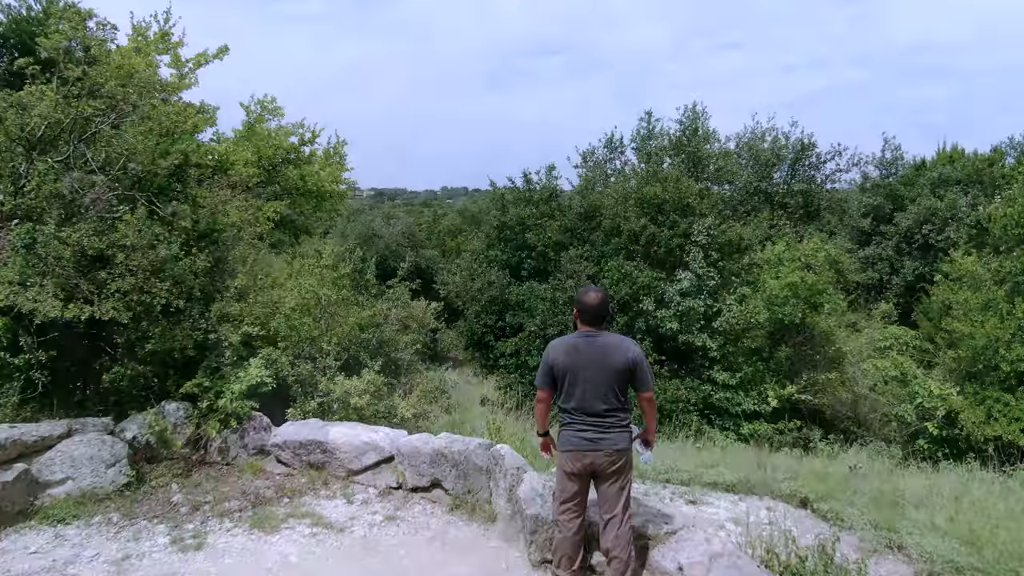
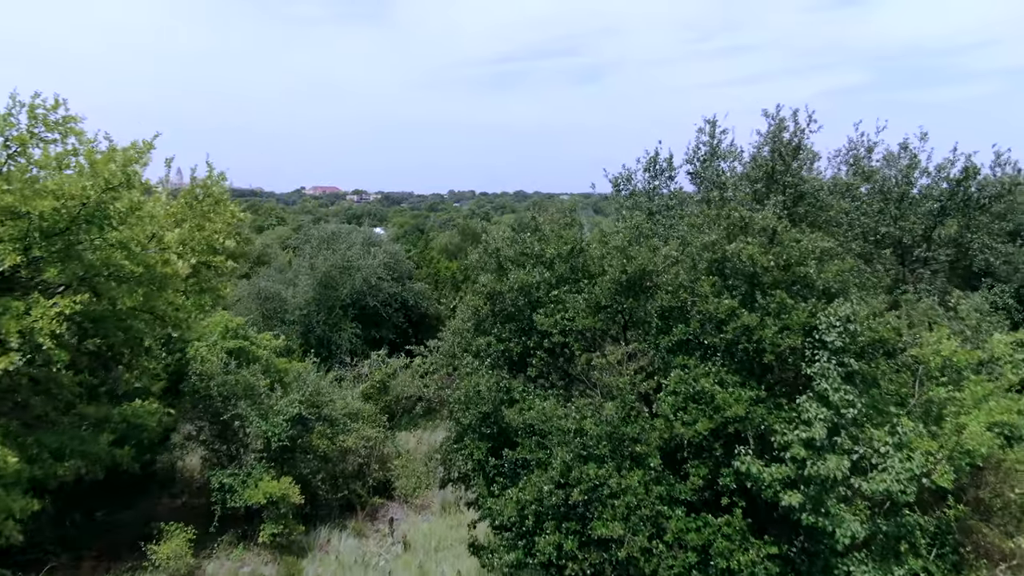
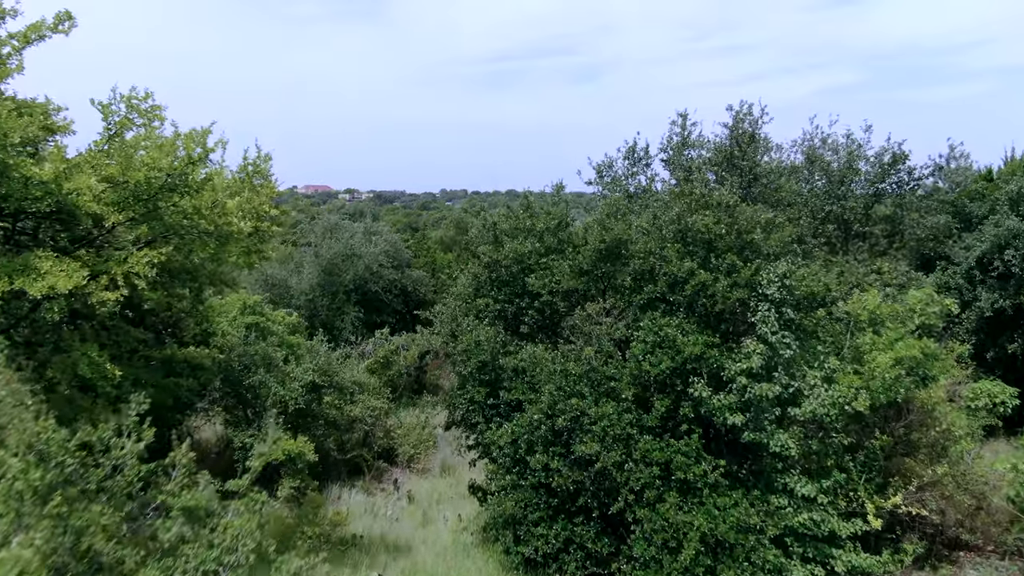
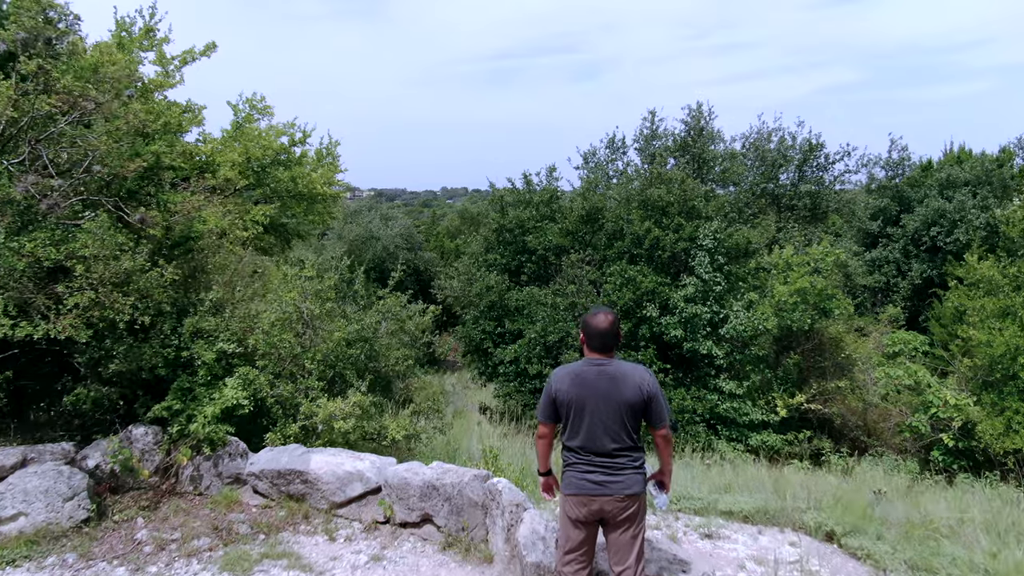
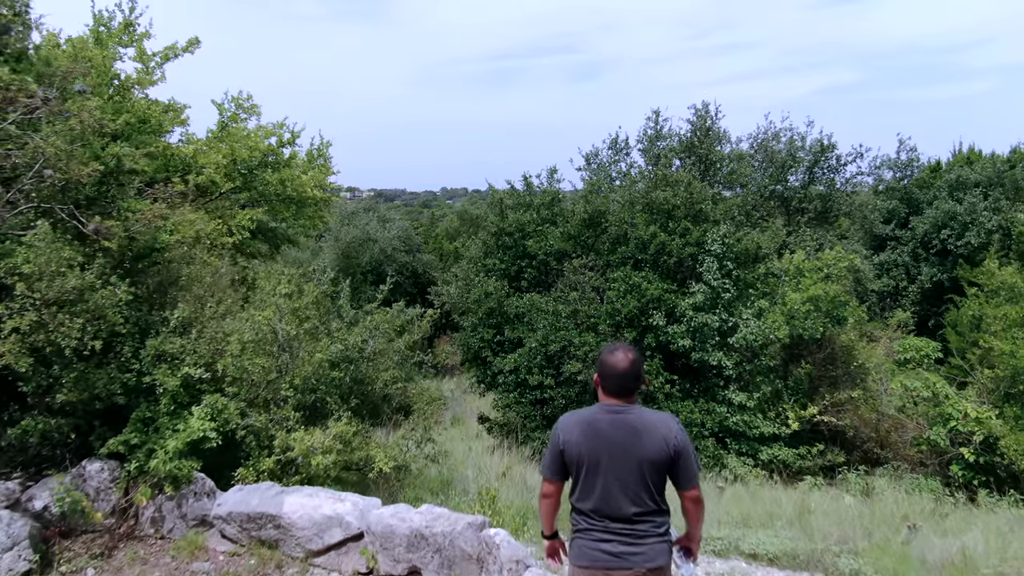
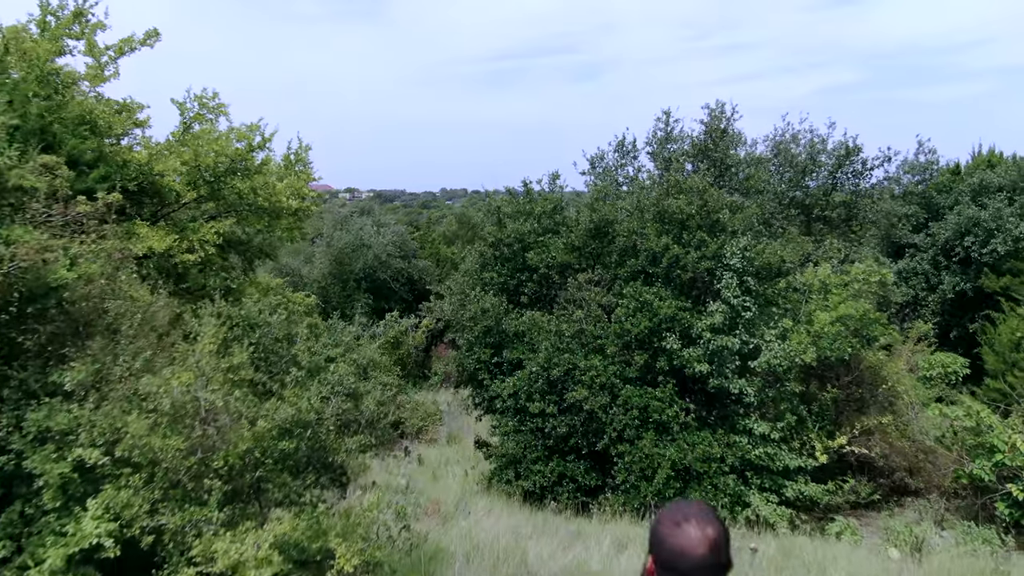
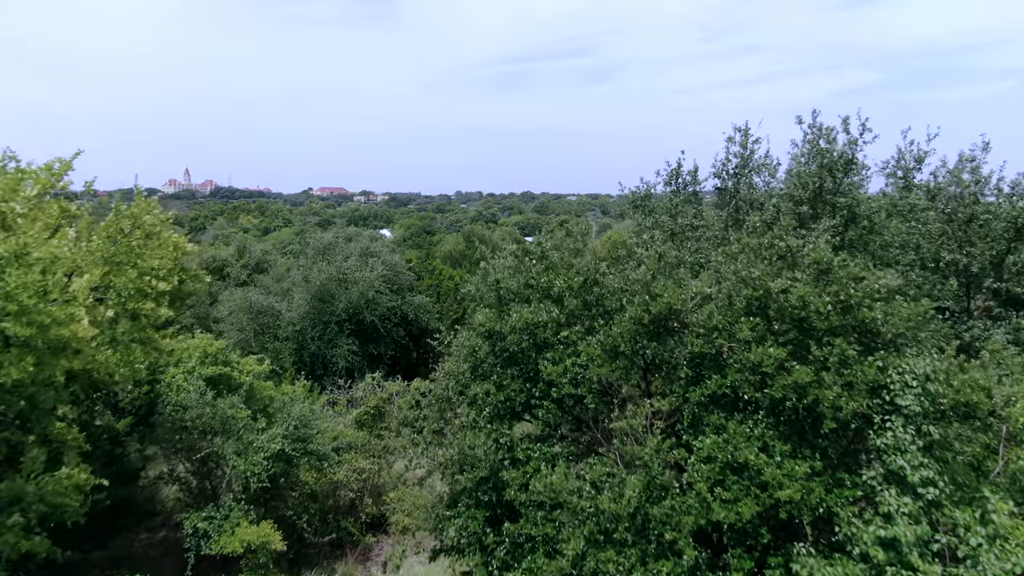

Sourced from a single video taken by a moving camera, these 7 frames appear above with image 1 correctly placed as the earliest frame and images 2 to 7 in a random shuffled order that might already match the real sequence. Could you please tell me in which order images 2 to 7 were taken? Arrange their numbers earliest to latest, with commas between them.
4, 5, 6, 3, 2, 7
